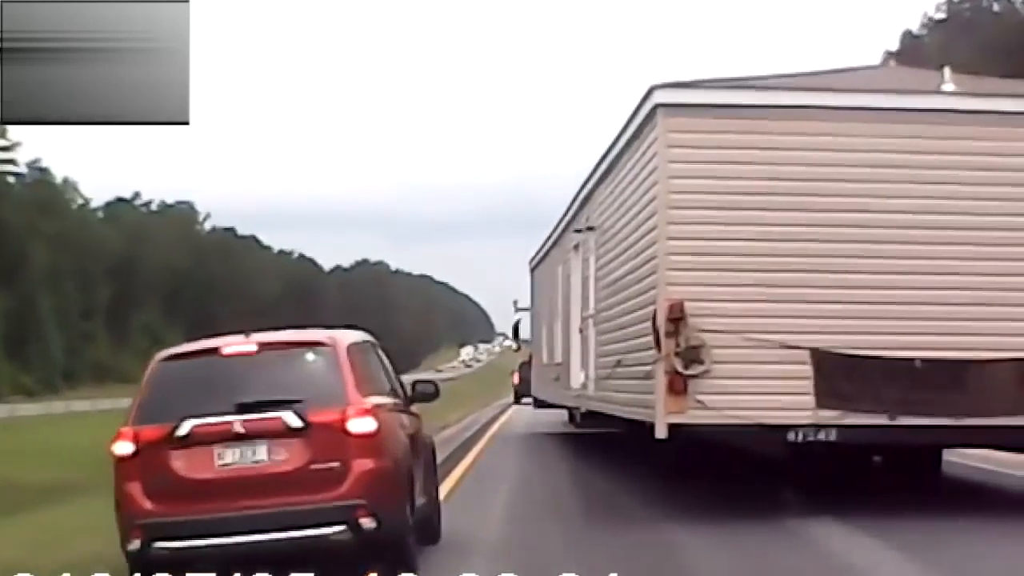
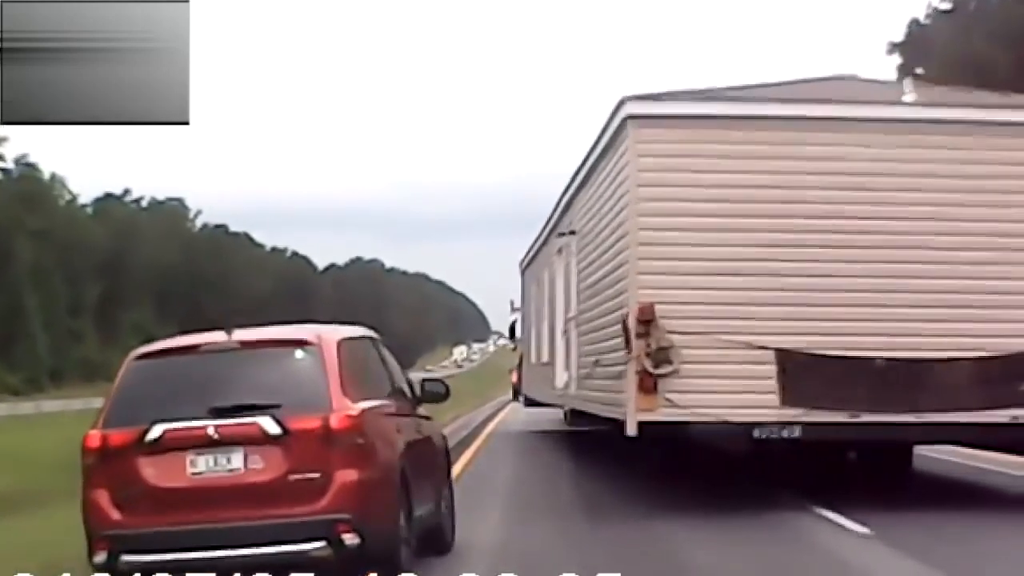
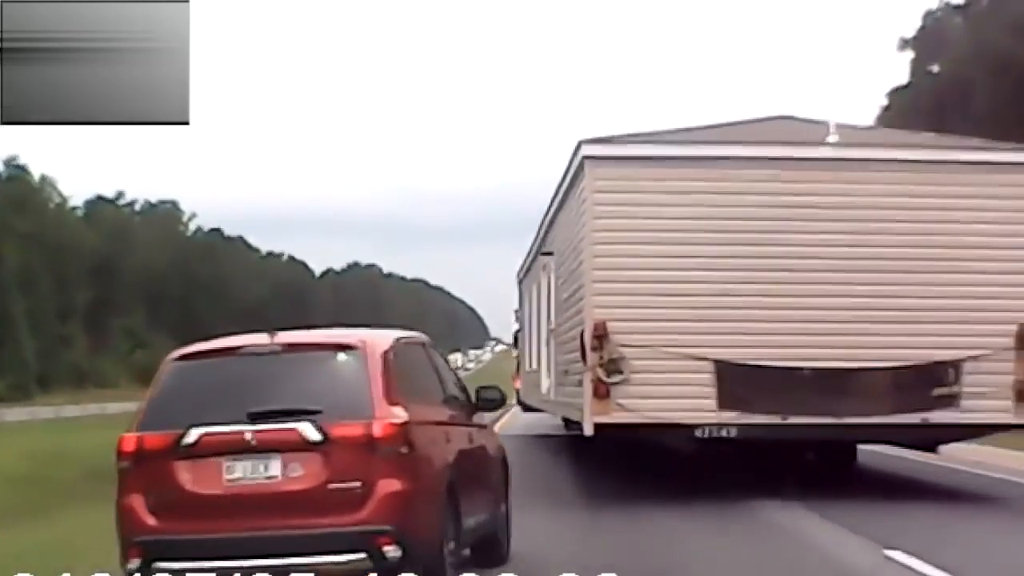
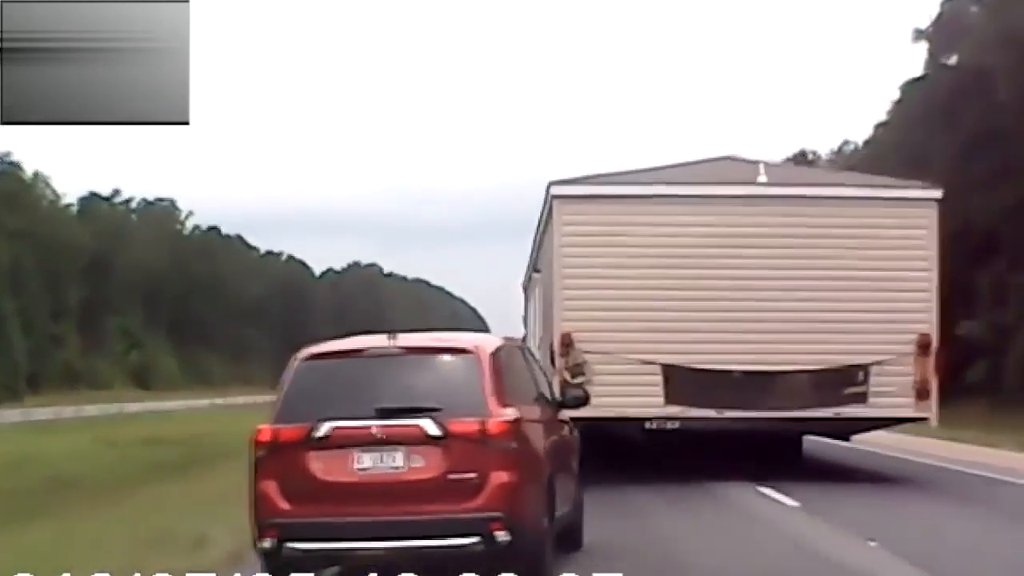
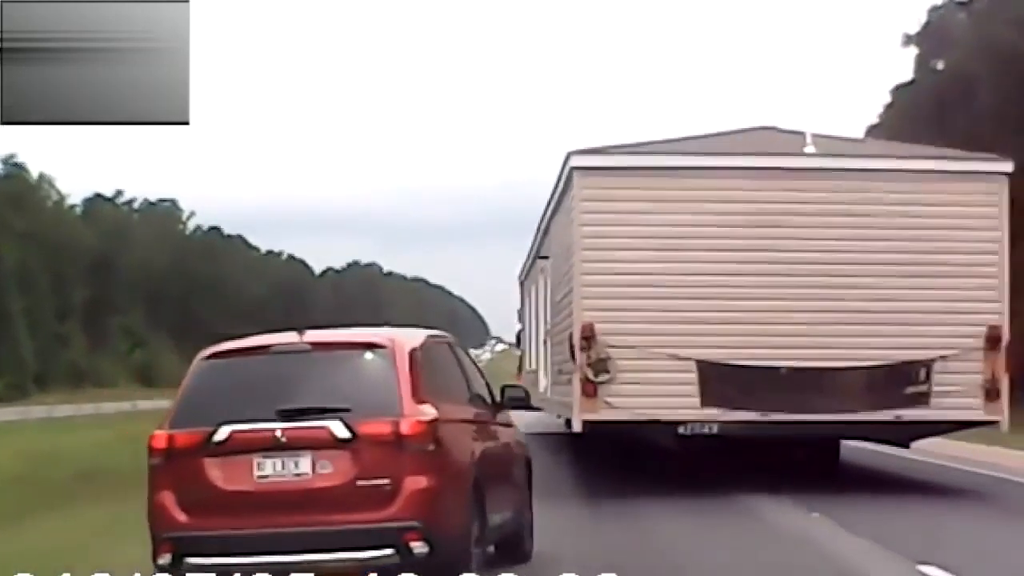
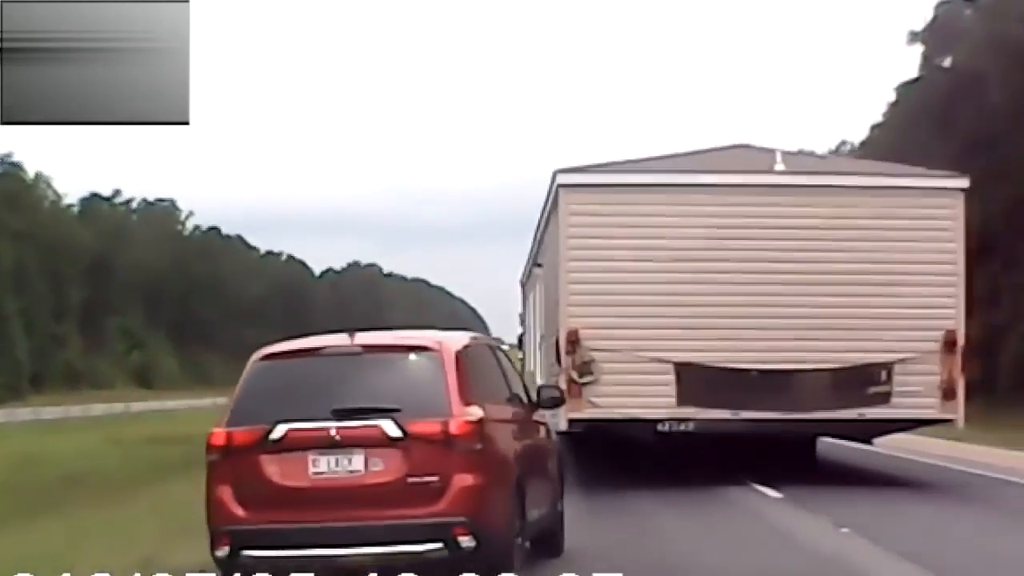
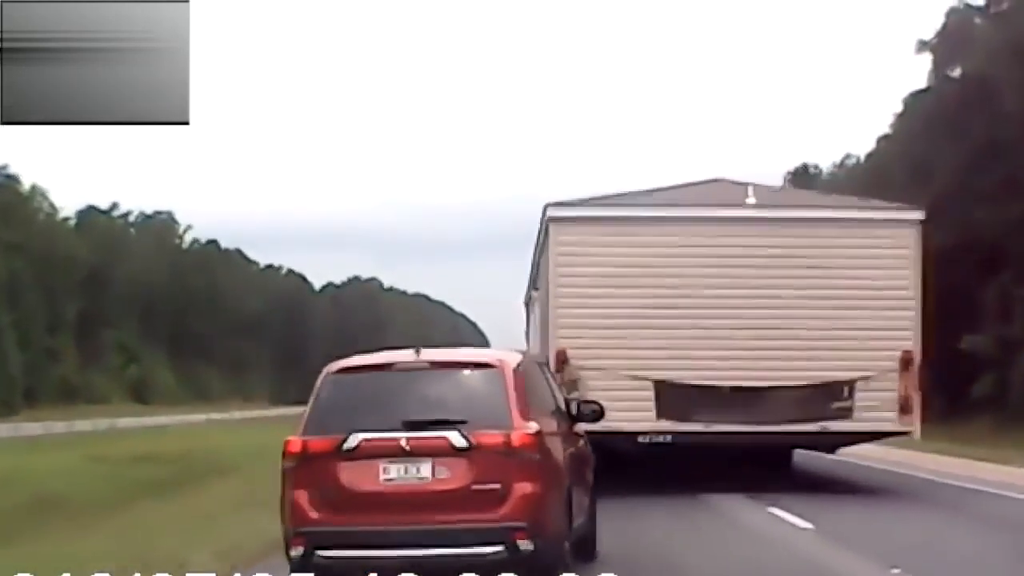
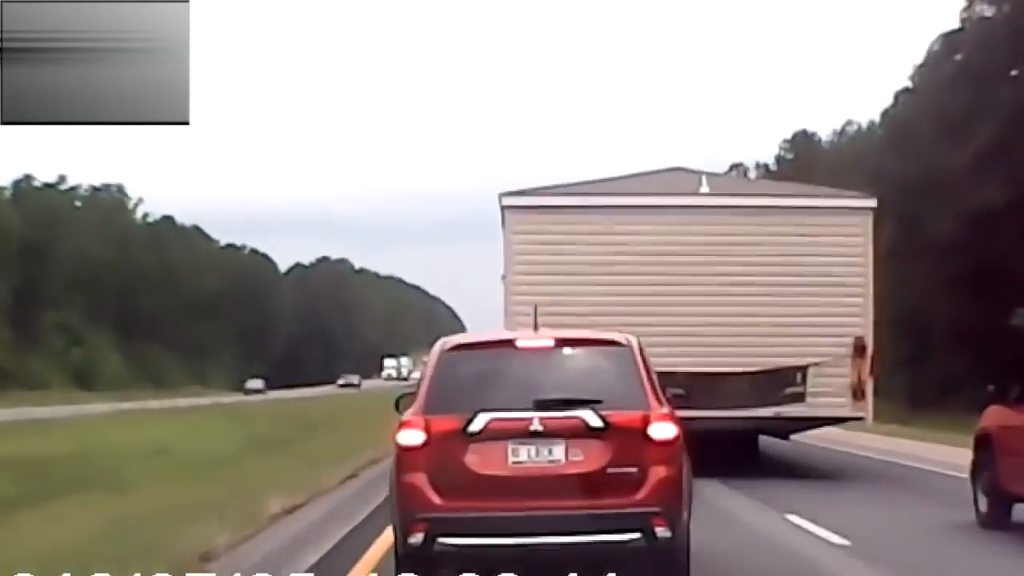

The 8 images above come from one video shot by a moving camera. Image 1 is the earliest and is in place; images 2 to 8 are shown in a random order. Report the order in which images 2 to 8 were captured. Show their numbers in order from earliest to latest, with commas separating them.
2, 3, 5, 6, 4, 7, 8
